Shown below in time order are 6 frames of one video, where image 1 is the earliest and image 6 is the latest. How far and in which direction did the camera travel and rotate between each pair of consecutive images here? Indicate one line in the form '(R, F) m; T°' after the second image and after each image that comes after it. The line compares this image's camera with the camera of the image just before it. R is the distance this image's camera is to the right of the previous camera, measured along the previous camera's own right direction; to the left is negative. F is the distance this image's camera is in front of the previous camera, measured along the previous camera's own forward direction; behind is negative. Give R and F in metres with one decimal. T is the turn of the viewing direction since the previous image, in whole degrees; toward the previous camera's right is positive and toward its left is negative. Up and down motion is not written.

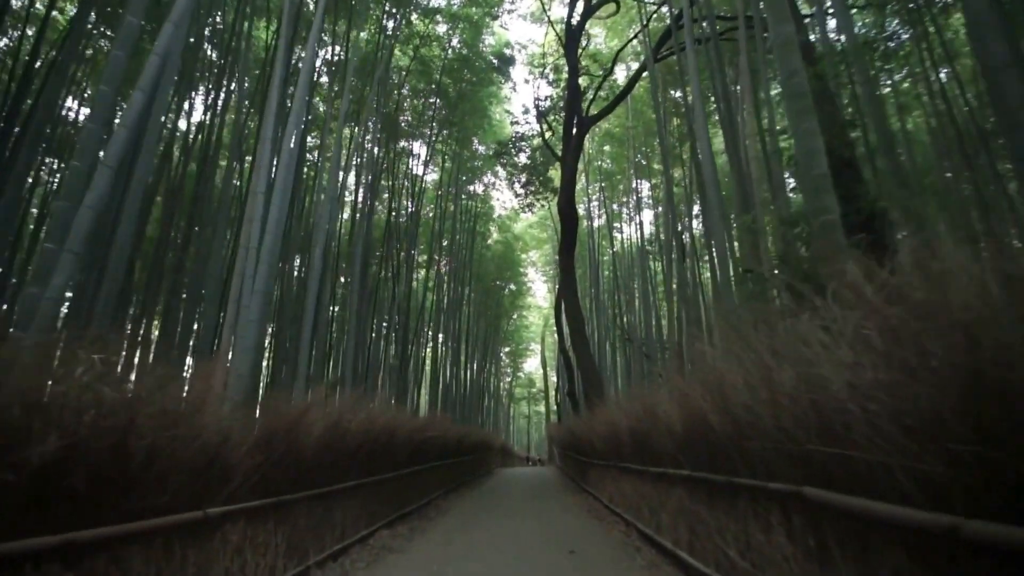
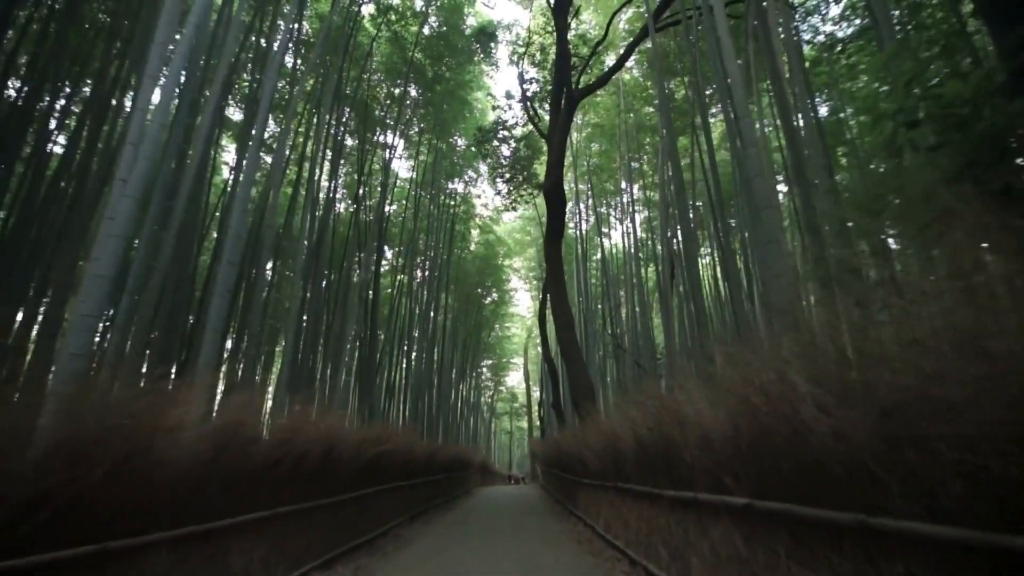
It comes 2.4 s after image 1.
(+0.1, +0.9) m; +2°
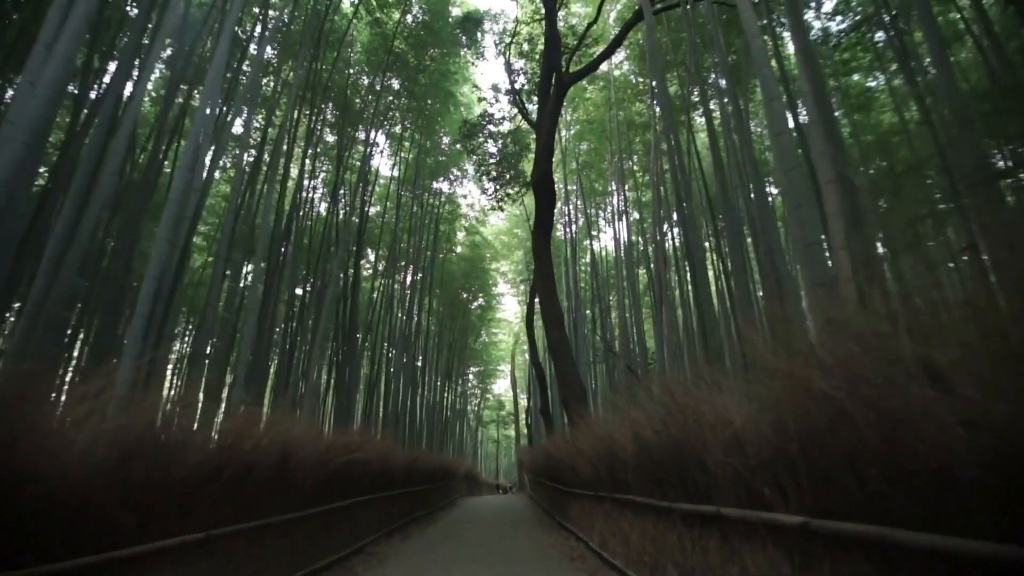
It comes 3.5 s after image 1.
(0.0, +0.4) m; +1°
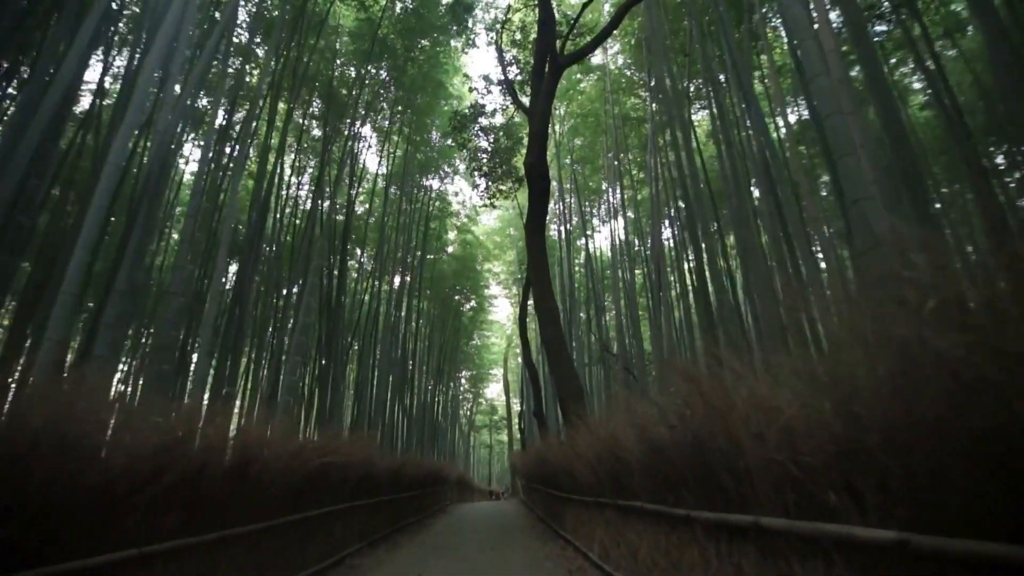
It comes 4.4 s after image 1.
(0.0, +0.3) m; +1°
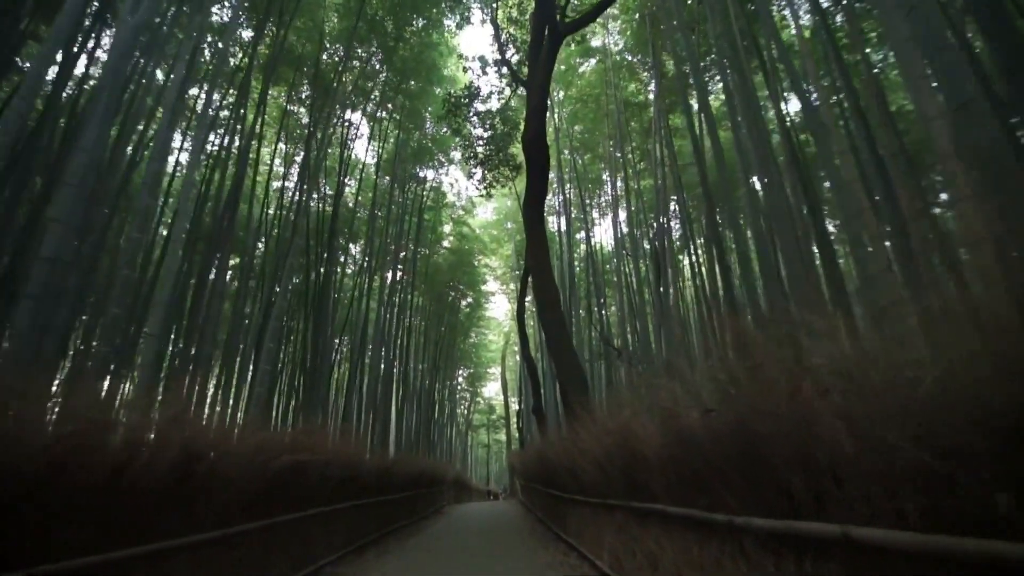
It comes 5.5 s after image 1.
(0.0, +0.4) m; 0°
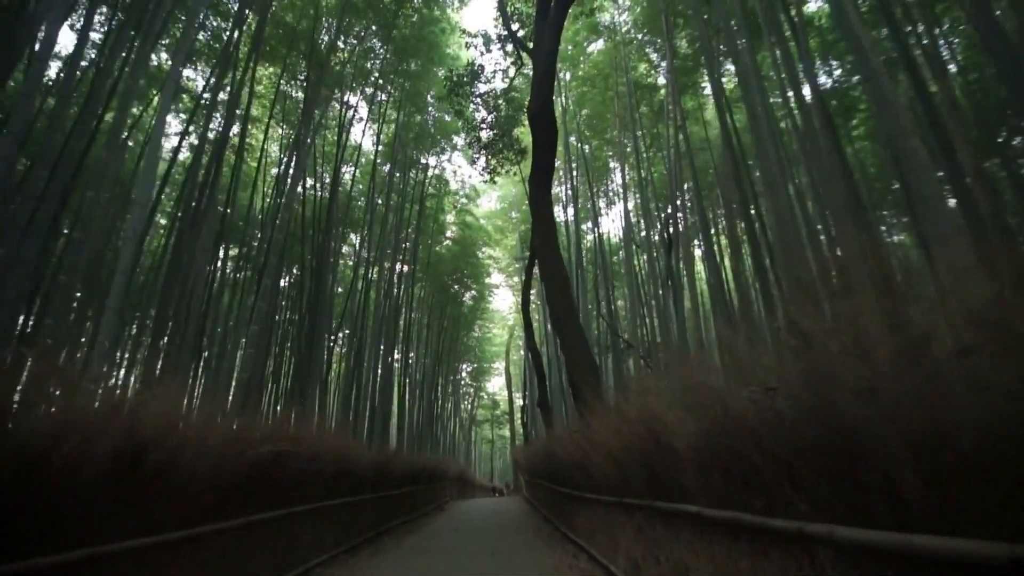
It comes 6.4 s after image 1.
(0.0, +0.4) m; 0°
